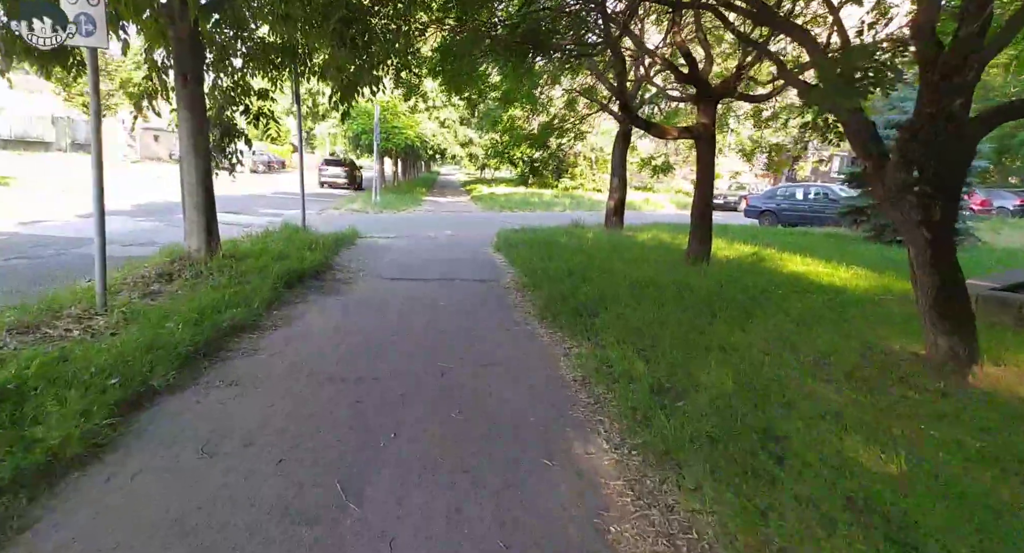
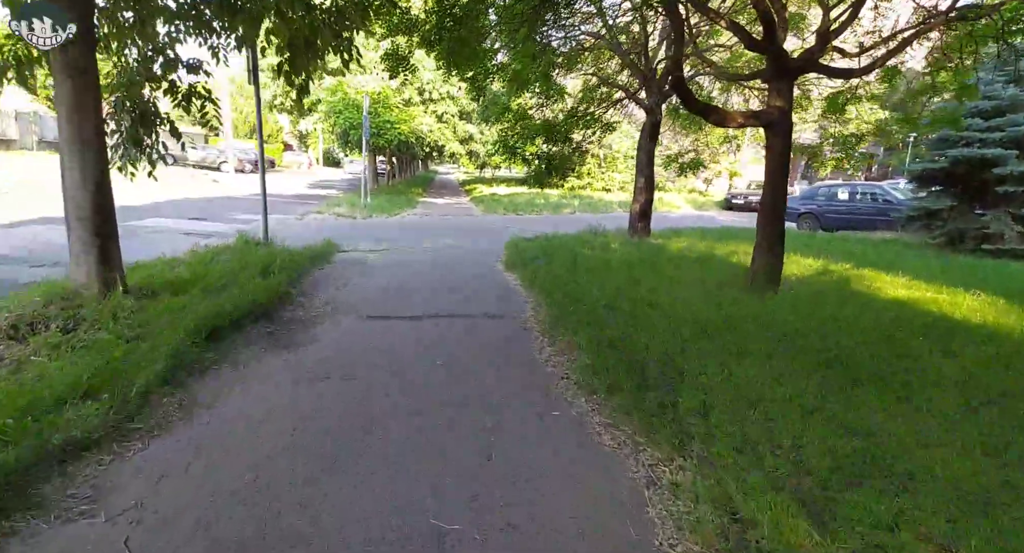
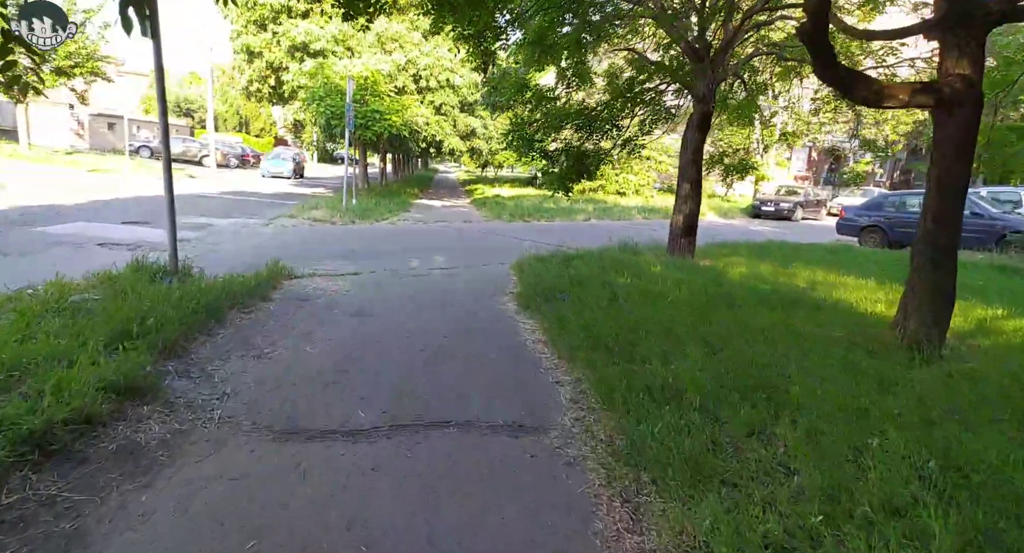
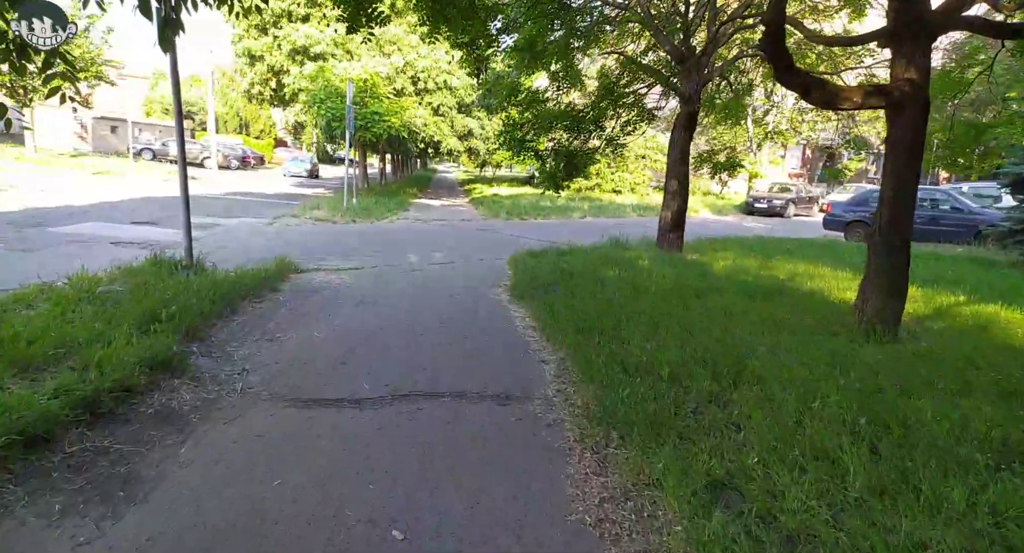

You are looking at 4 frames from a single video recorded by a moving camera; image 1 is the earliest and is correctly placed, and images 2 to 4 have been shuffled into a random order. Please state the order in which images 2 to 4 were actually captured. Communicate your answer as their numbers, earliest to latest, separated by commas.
2, 4, 3
